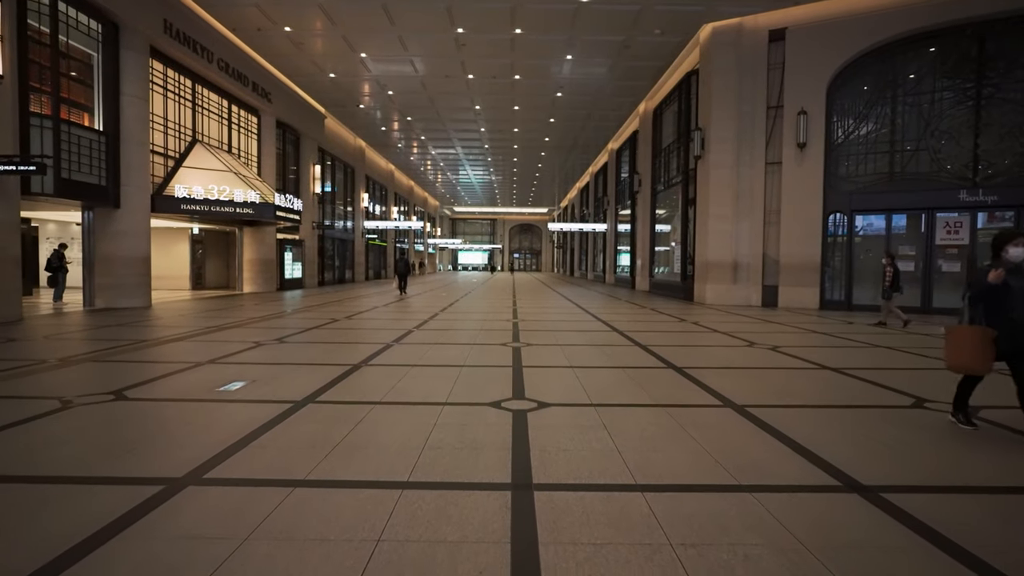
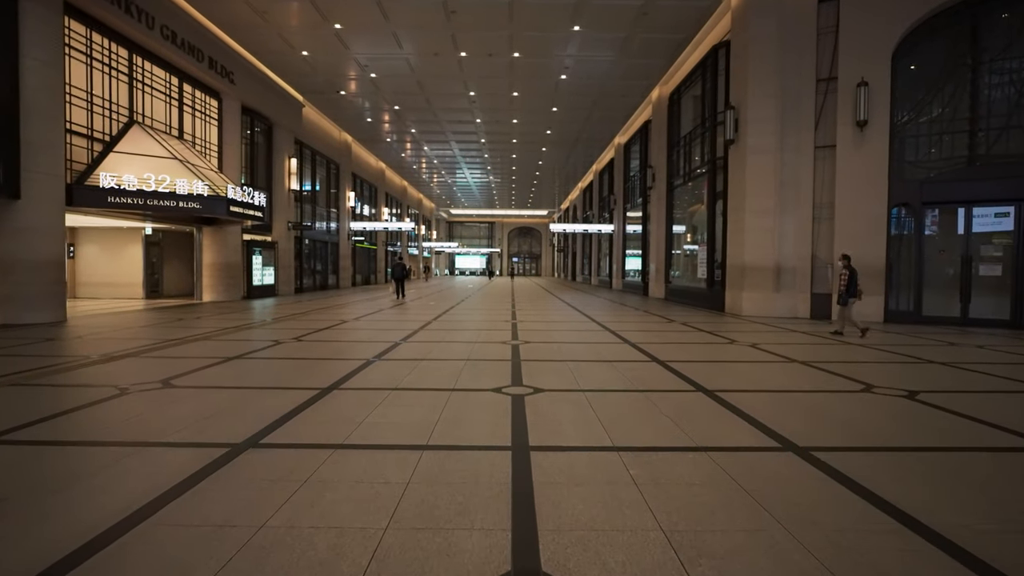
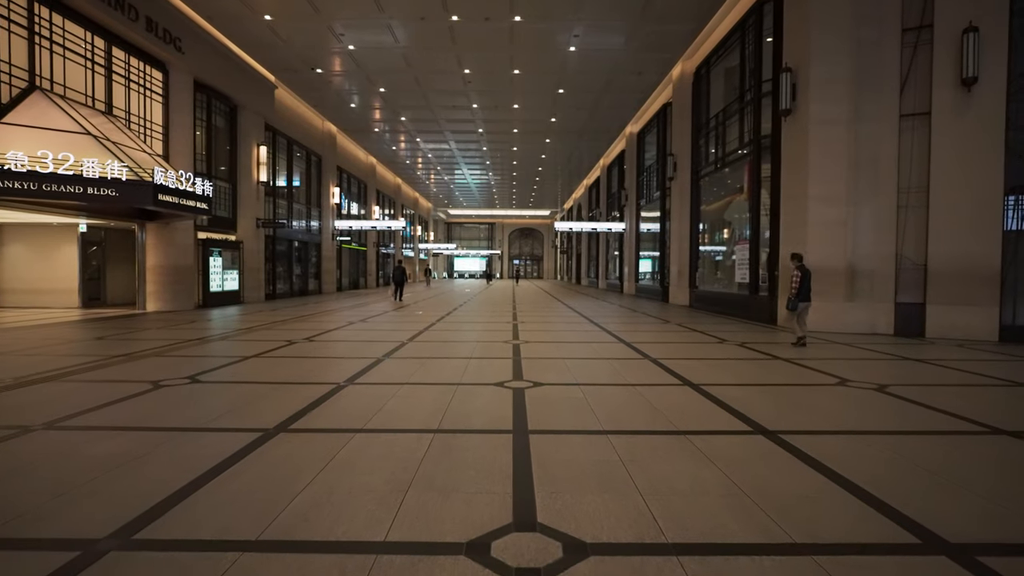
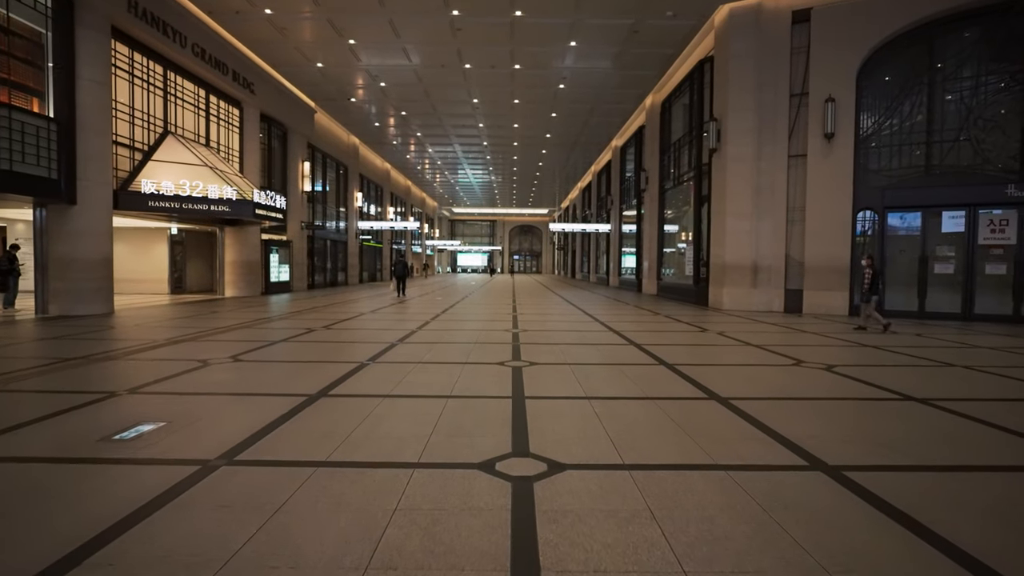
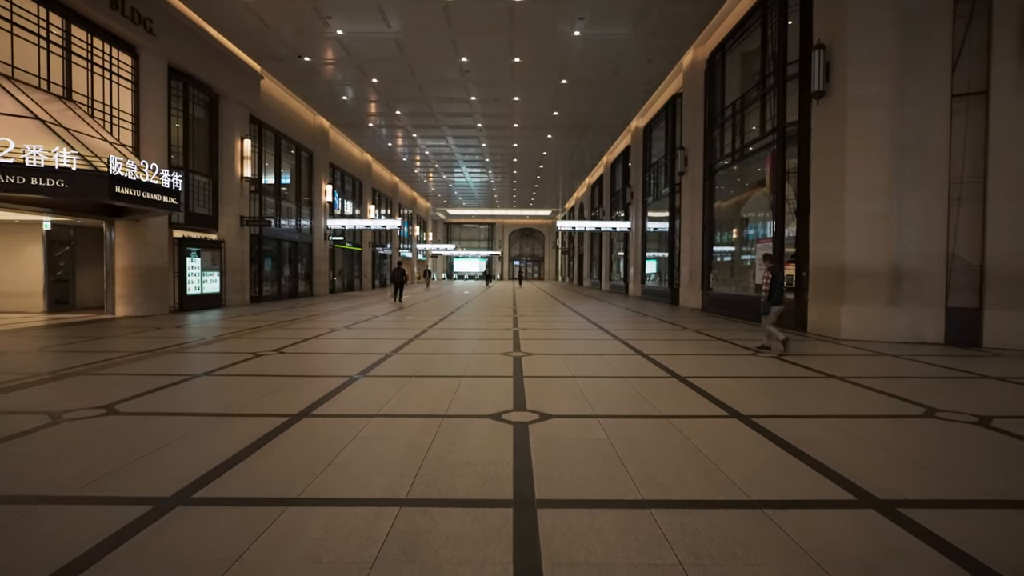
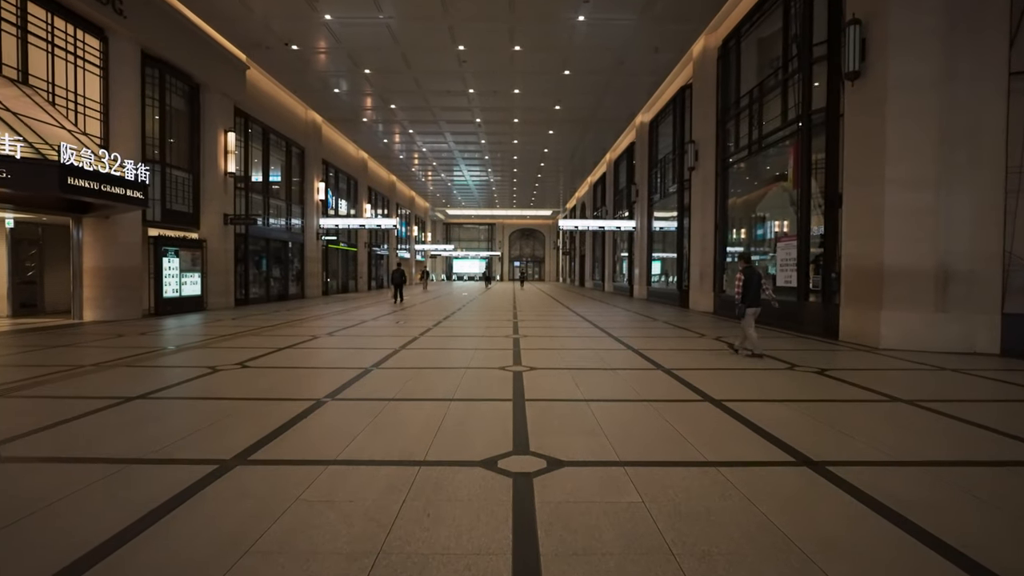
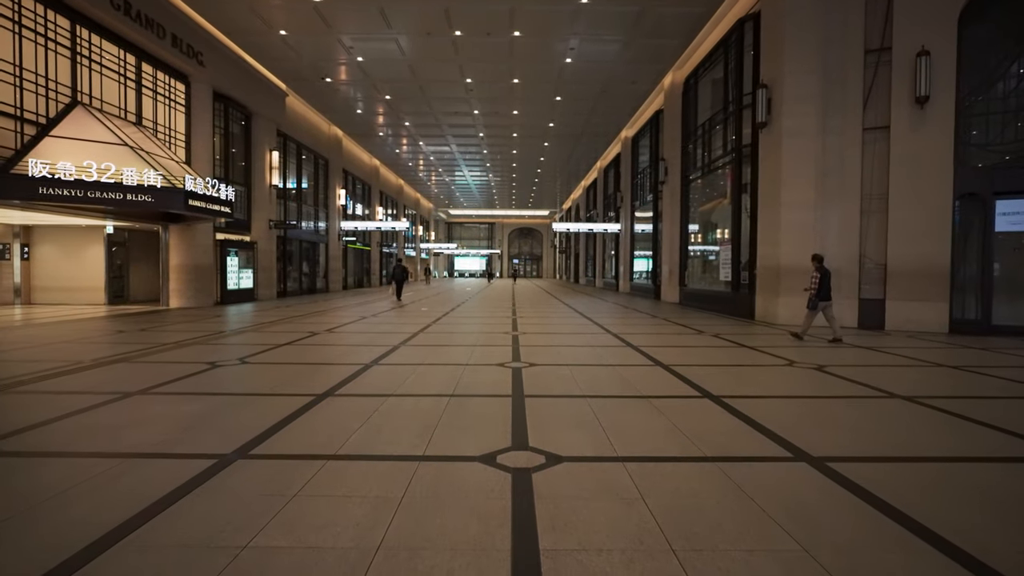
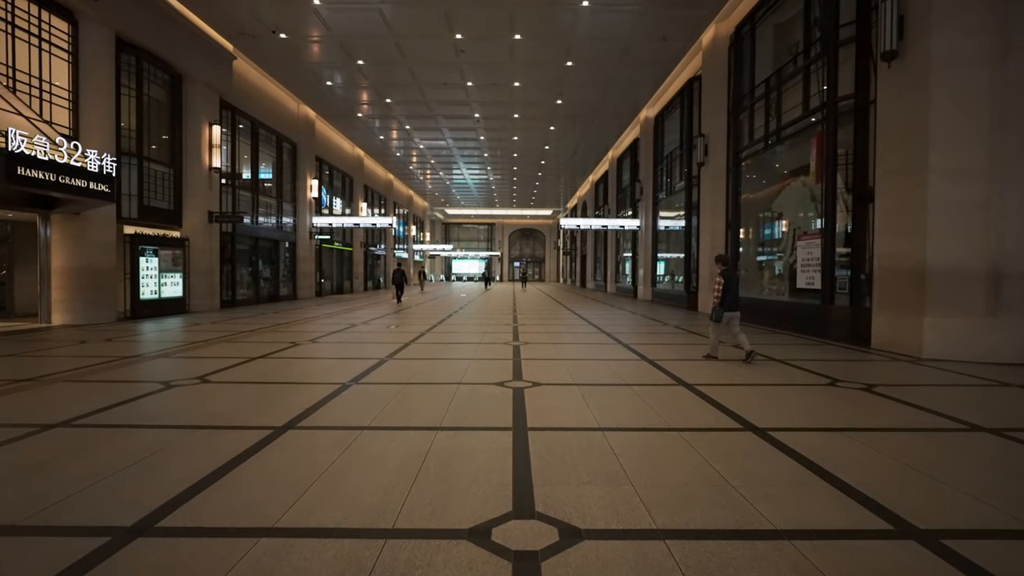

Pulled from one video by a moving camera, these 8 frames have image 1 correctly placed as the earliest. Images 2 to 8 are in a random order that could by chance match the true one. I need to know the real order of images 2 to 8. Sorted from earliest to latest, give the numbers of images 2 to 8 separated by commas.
4, 2, 7, 3, 5, 6, 8
